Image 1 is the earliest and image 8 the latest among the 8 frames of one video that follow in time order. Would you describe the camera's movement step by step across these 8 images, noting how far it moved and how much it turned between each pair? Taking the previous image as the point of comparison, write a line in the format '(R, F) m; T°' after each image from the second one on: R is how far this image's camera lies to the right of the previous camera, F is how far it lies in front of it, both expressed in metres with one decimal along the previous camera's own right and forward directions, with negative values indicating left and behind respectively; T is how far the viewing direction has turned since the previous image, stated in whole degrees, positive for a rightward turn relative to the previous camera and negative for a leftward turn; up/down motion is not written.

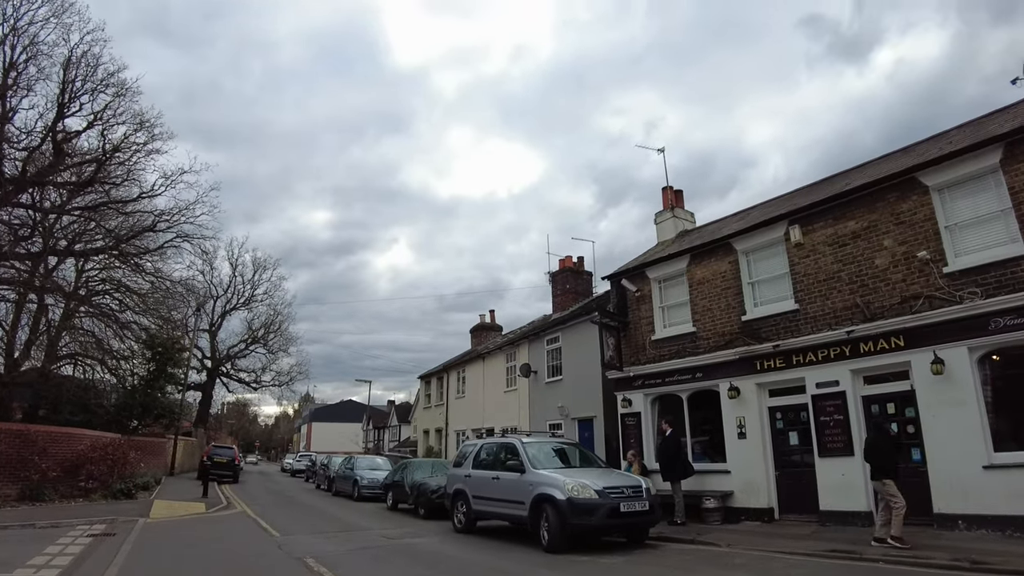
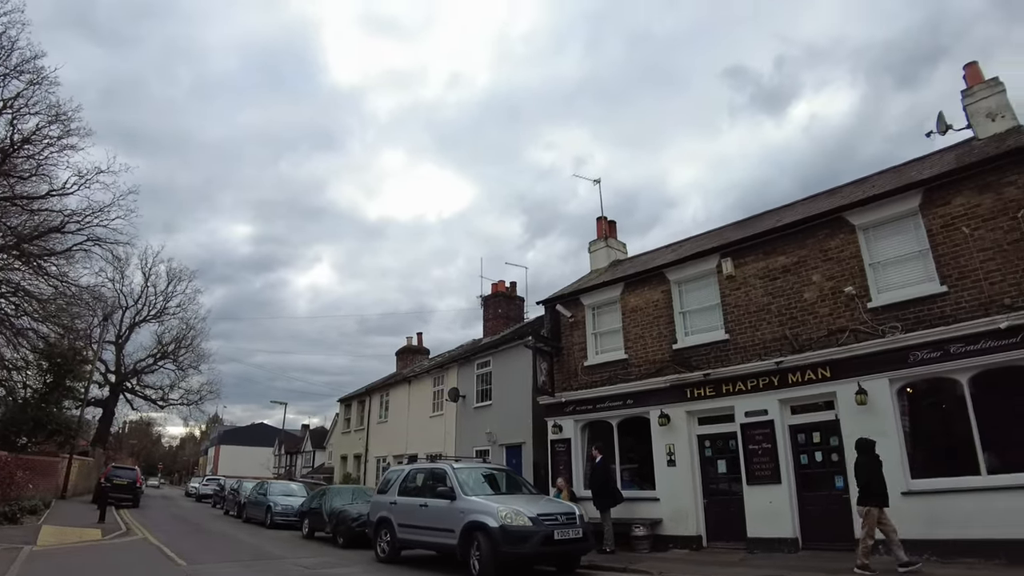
(-0.1, +0.1) m; +6°
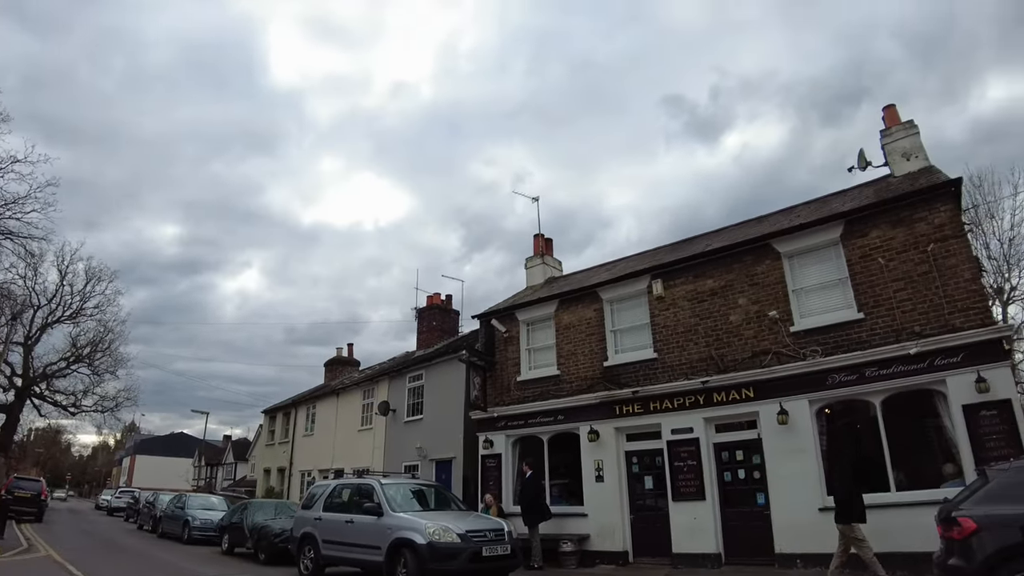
(+0.1, +0.1) m; +6°
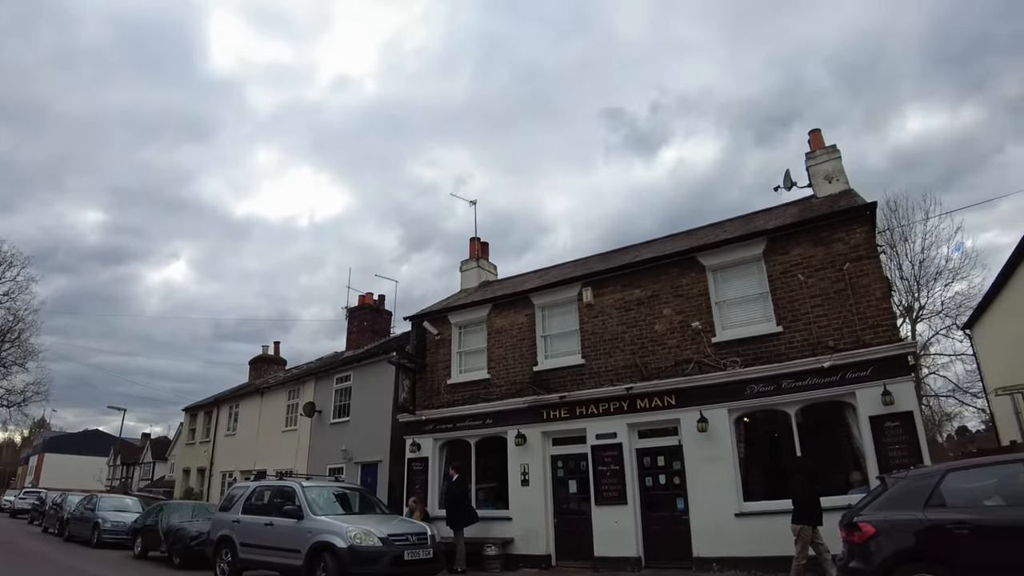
(+0.2, 0.0) m; +5°
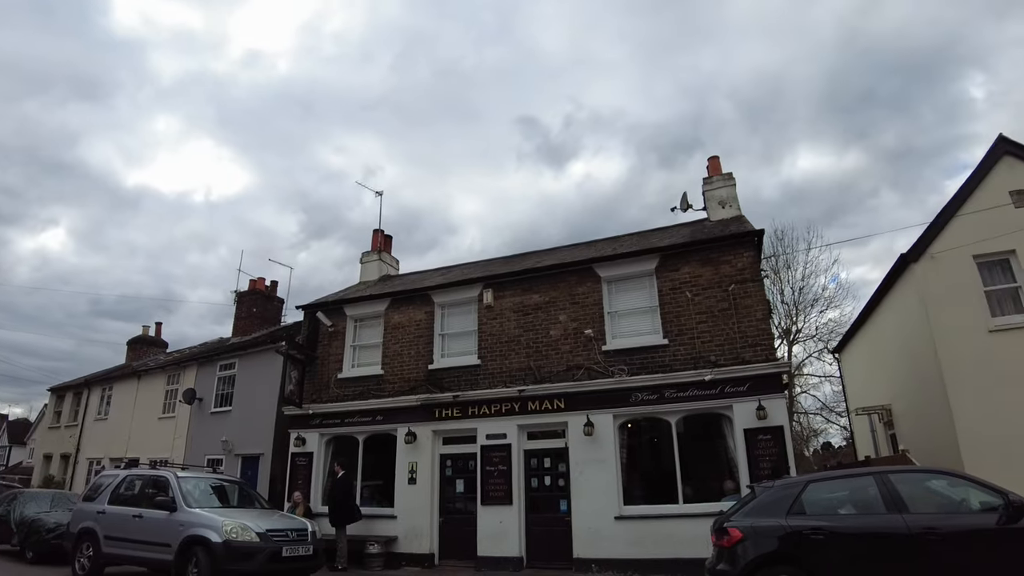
(+0.3, 0.0) m; +8°
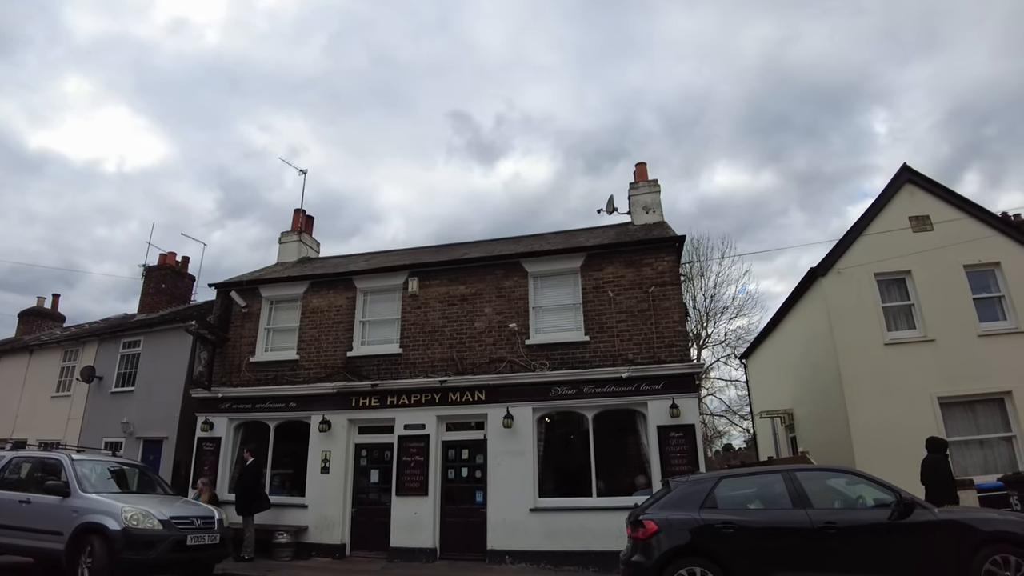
(+0.2, 0.0) m; +6°
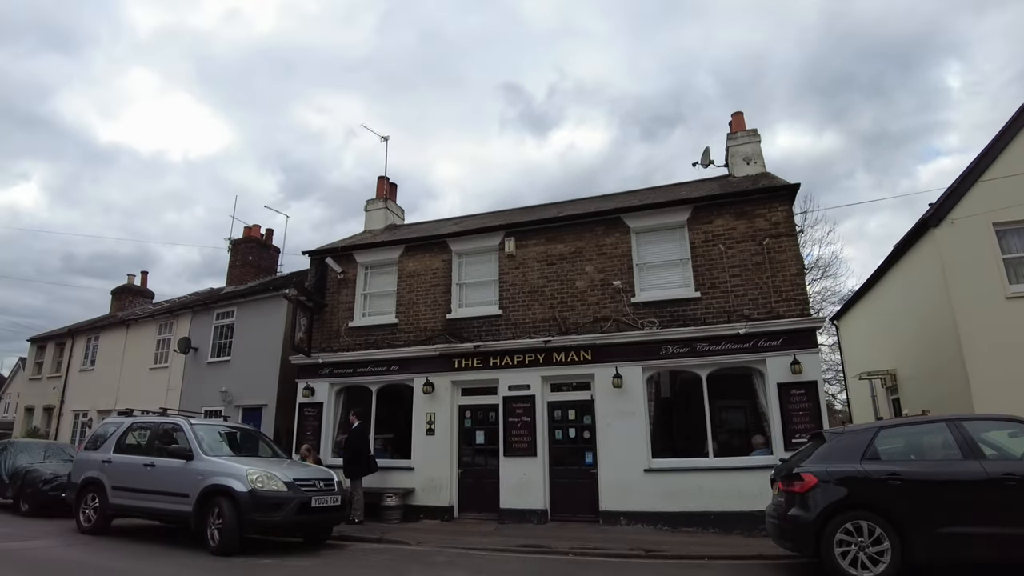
(-1.1, +0.3) m; -4°
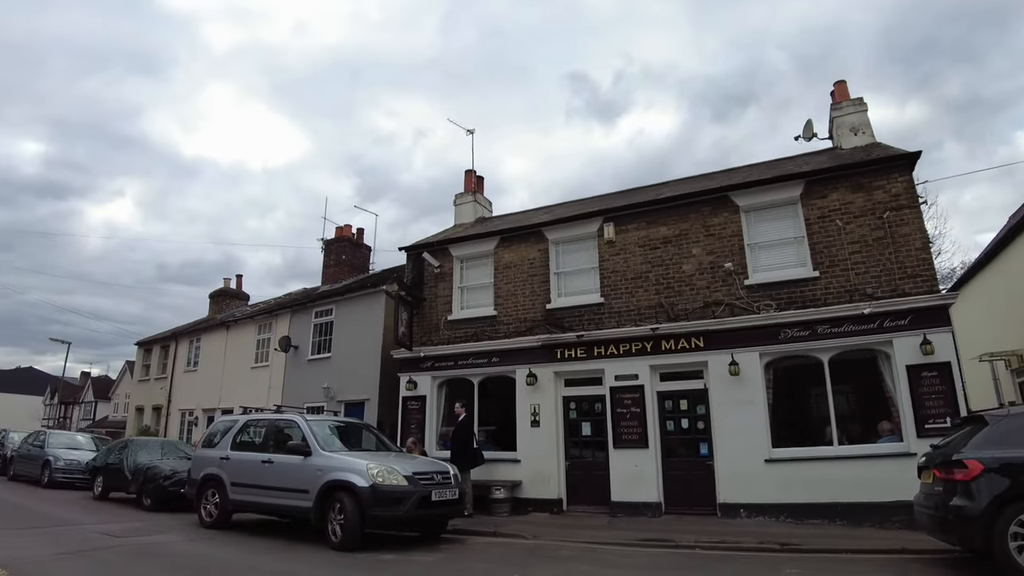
(-0.7, +0.2) m; -6°
